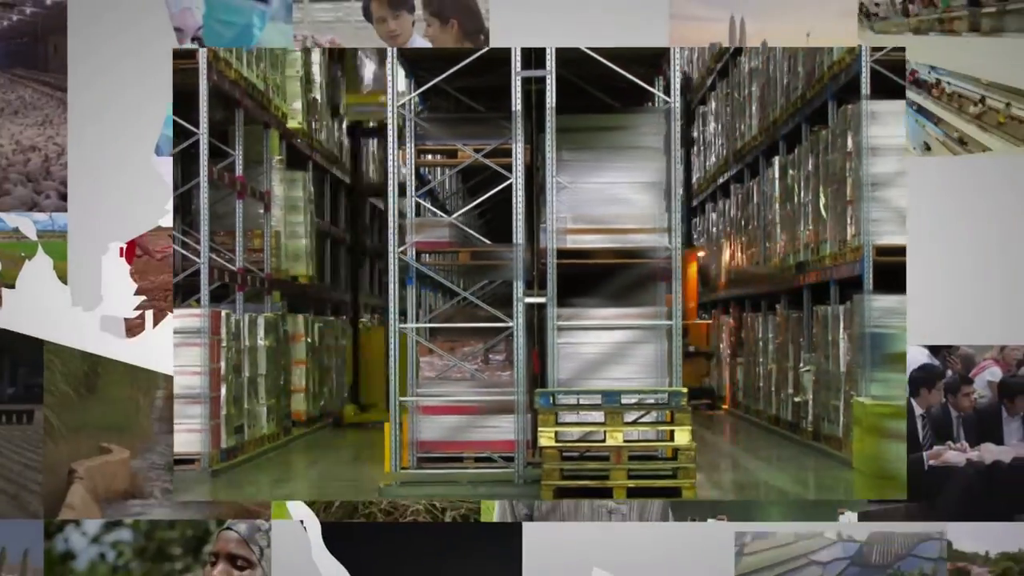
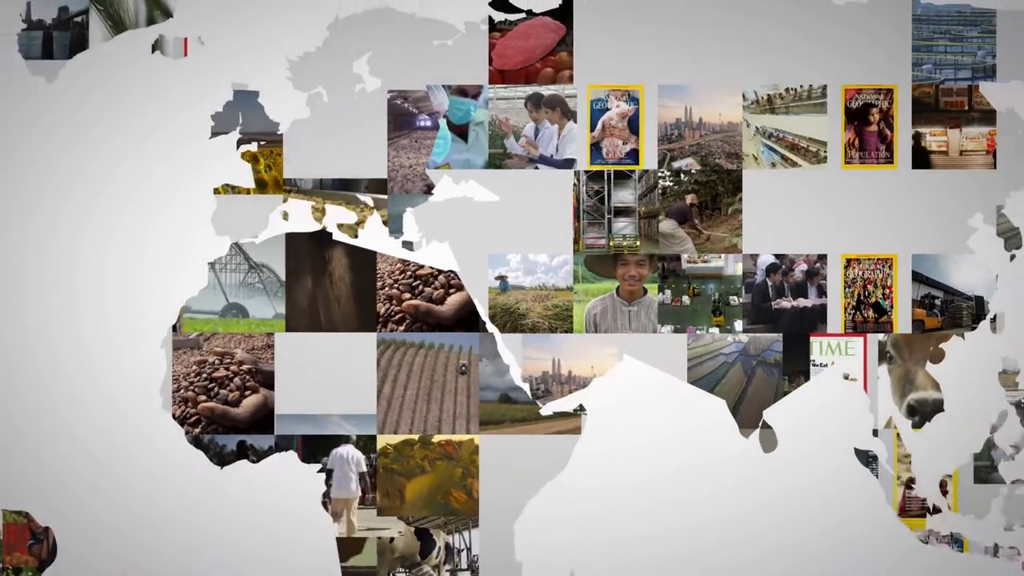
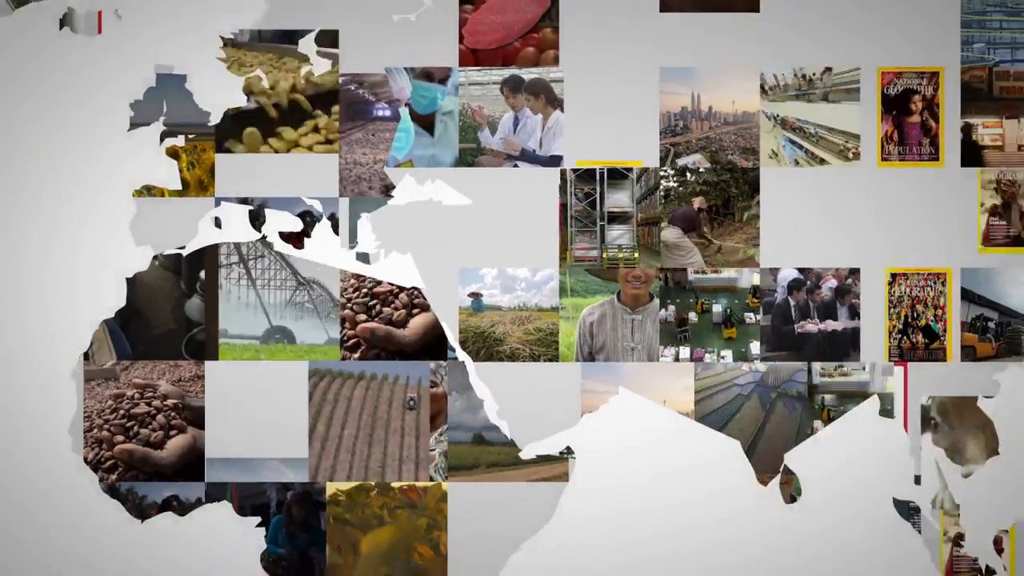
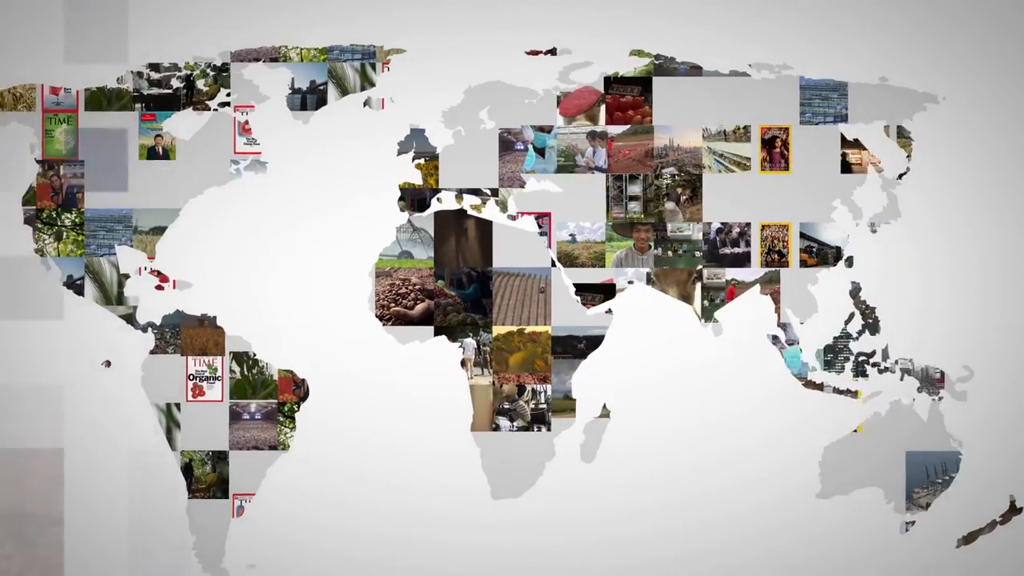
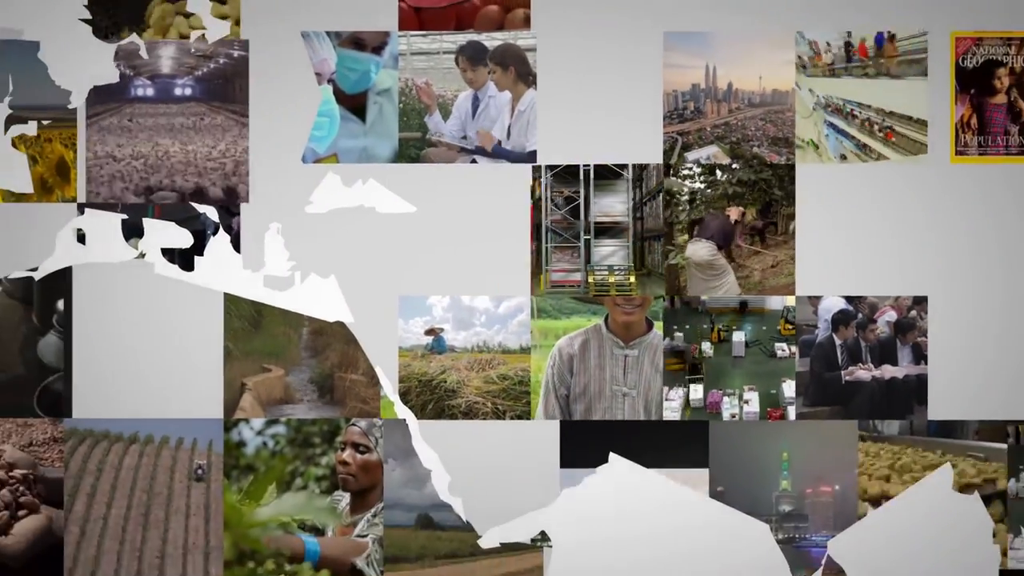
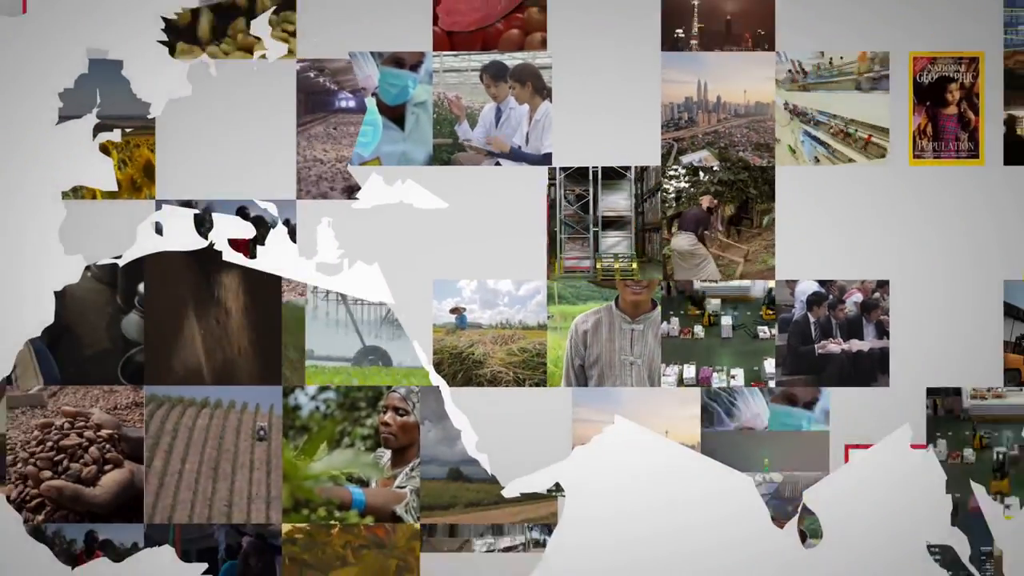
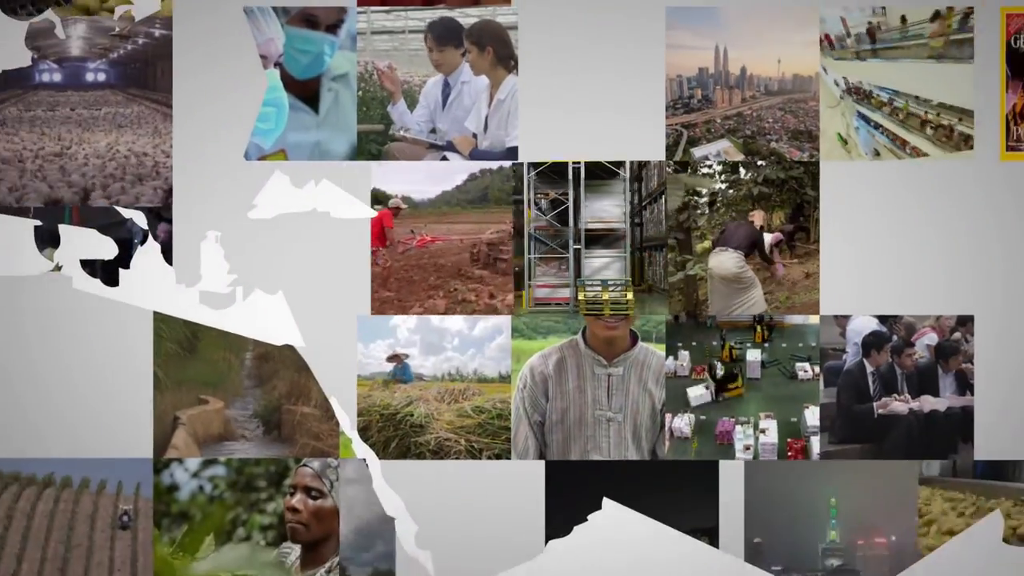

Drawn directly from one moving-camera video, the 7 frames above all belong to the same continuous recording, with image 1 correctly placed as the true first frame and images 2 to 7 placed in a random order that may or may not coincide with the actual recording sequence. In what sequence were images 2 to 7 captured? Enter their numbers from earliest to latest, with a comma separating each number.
7, 5, 6, 3, 2, 4
